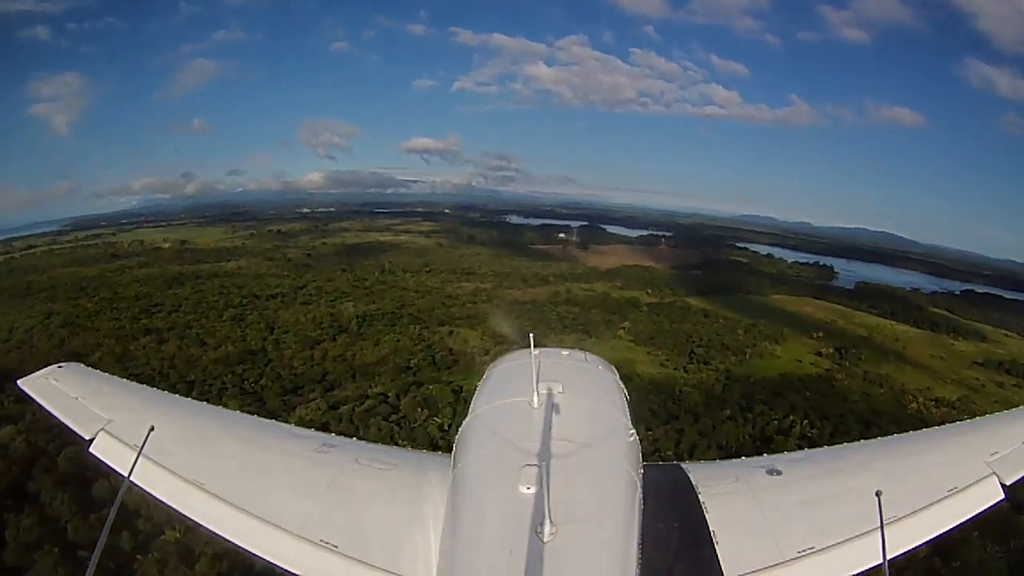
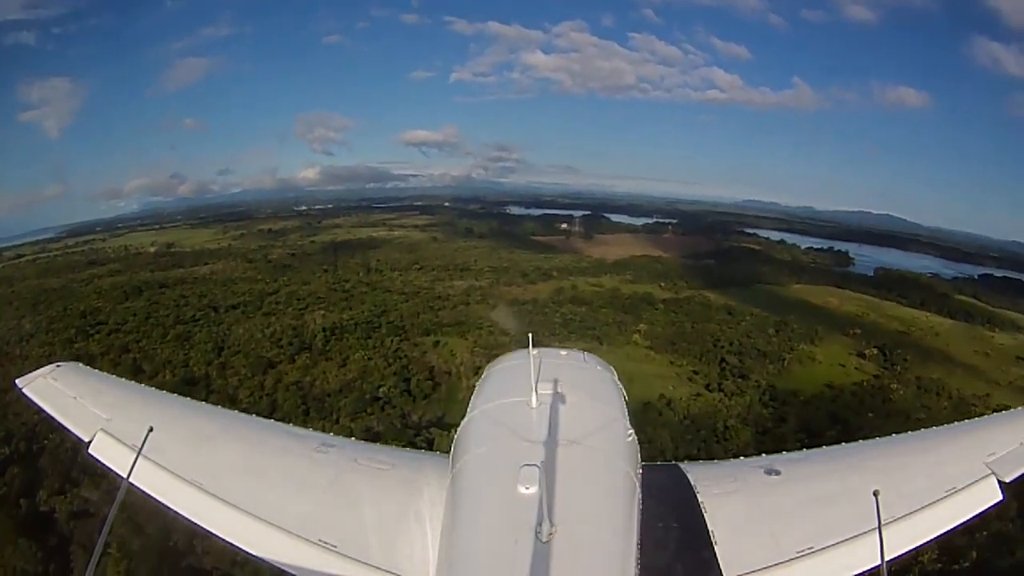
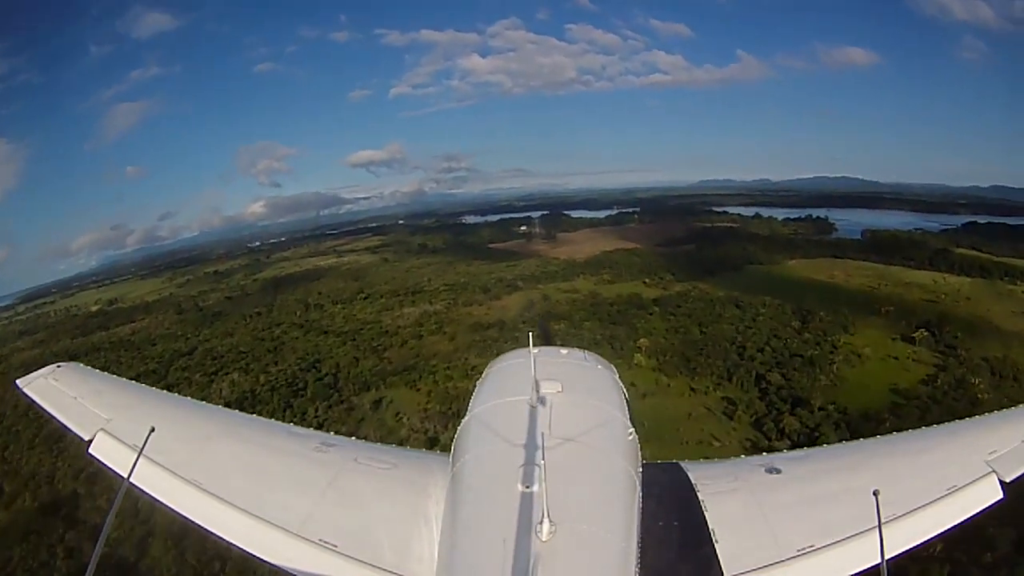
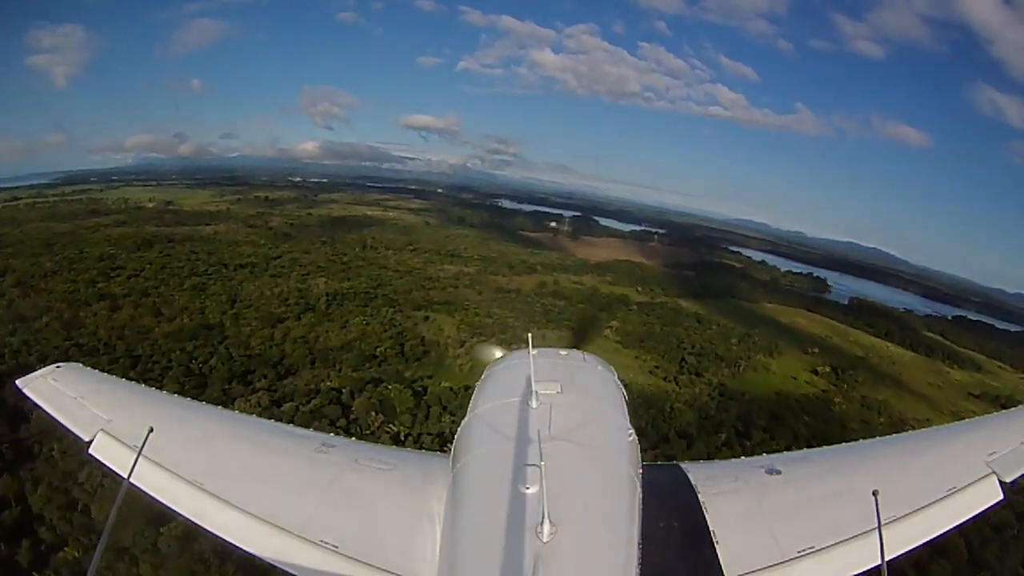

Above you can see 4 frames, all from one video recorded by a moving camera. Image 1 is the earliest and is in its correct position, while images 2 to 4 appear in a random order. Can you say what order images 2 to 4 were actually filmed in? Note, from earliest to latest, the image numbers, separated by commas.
4, 2, 3
